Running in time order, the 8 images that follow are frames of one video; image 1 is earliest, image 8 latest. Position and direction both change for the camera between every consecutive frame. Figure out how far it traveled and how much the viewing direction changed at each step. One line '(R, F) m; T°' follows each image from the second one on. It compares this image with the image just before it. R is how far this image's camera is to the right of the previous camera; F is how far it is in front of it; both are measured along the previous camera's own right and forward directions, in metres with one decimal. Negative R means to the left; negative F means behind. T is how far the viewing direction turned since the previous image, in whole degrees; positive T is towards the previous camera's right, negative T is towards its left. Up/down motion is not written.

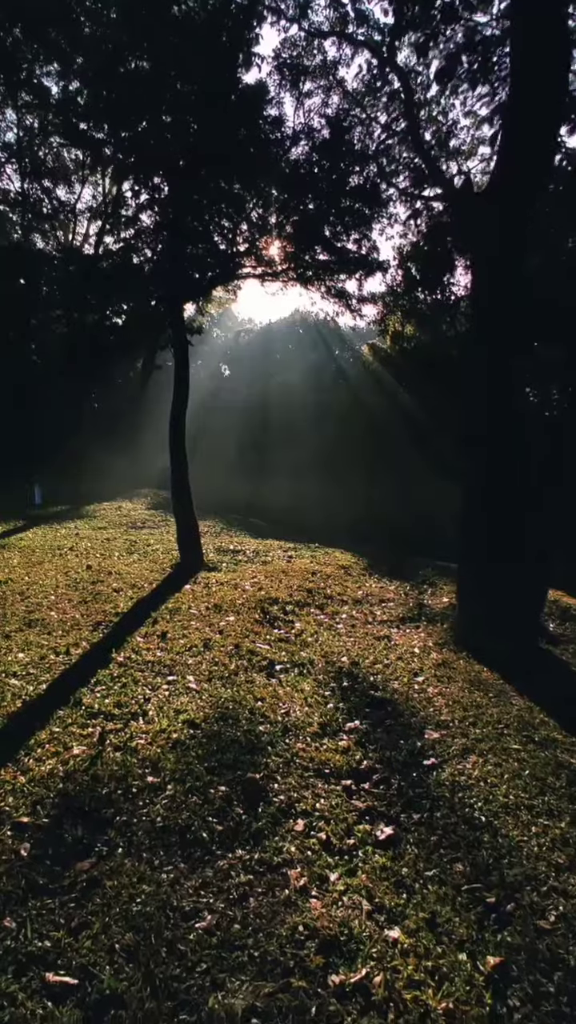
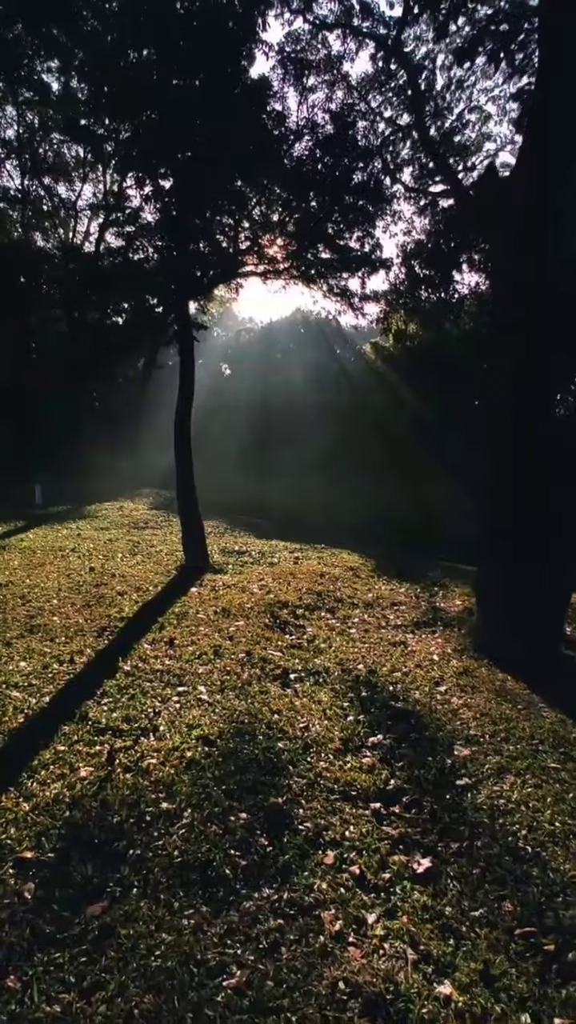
(-0.1, +0.3) m; 0°
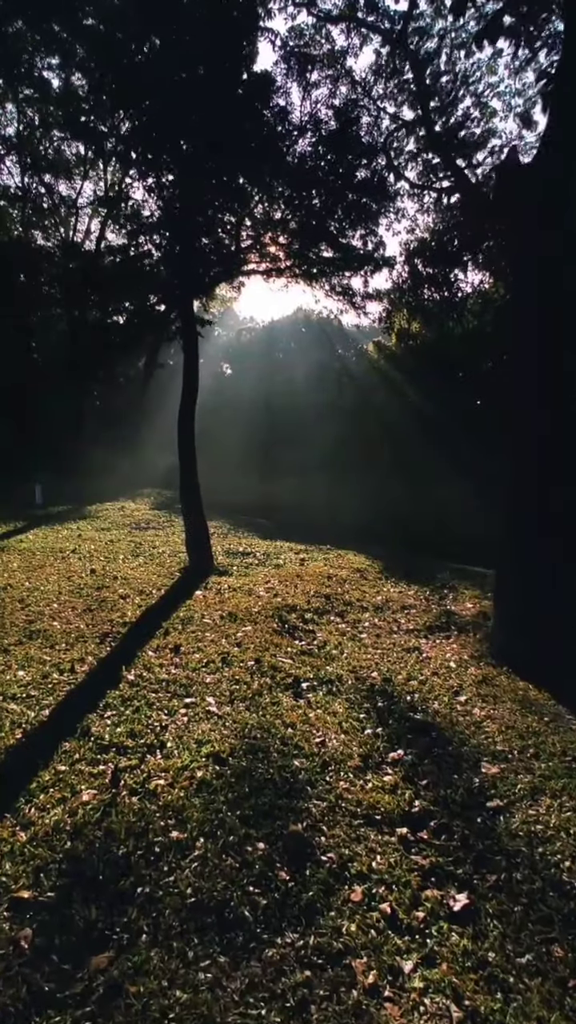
(-0.1, +0.3) m; 0°
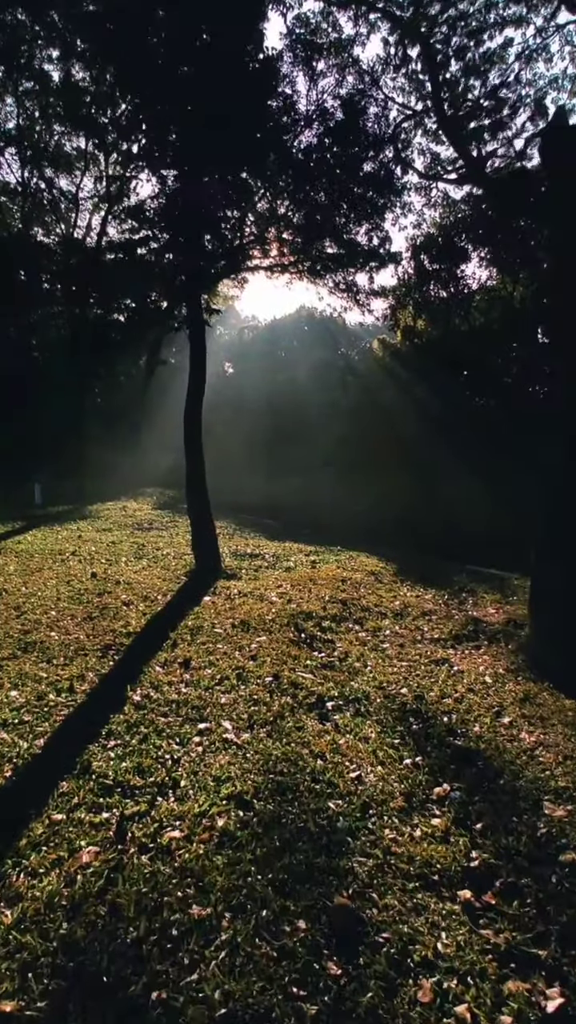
(-0.1, +0.5) m; 0°
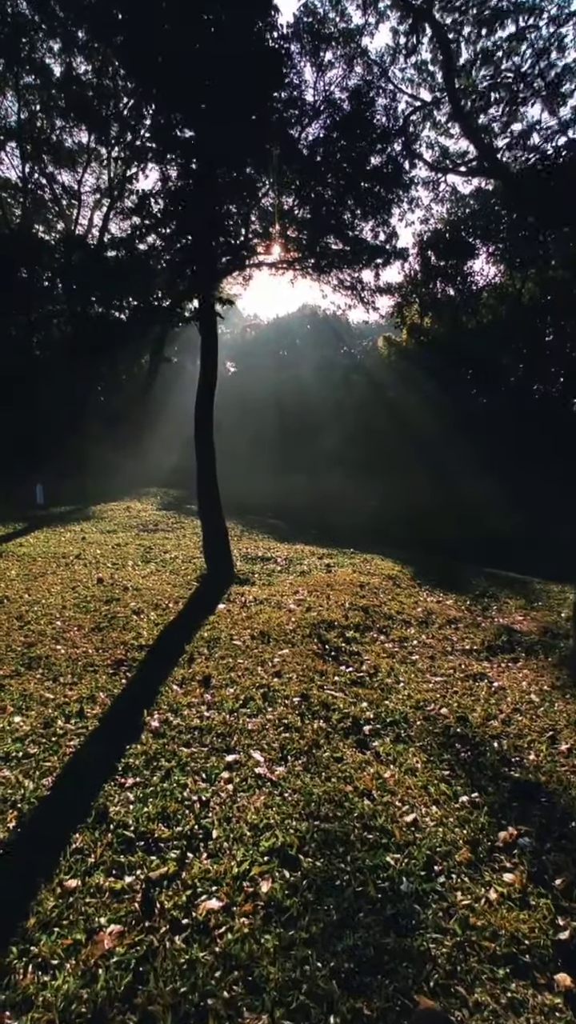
(-0.2, +0.5) m; 0°
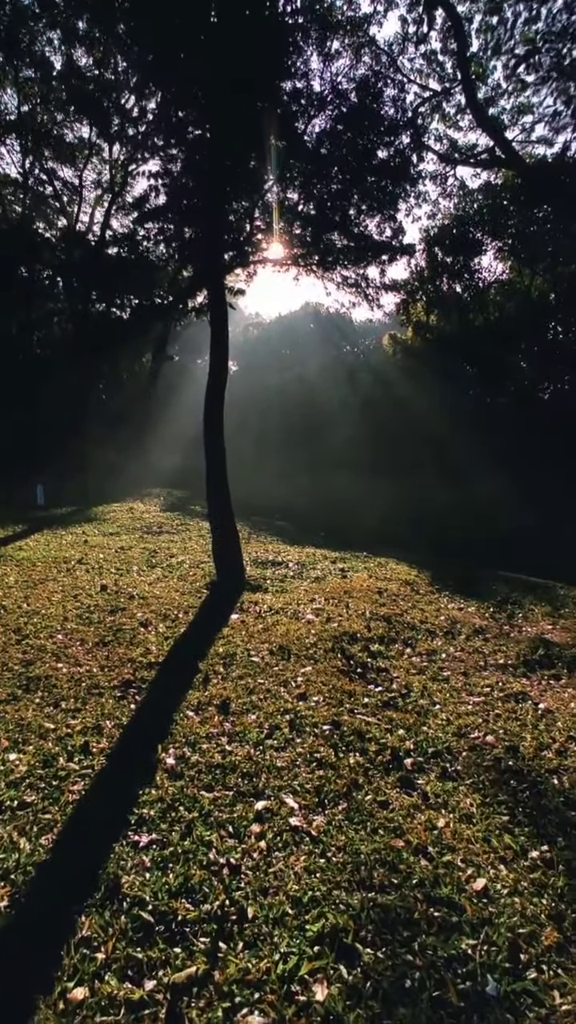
(-0.2, +0.5) m; 0°
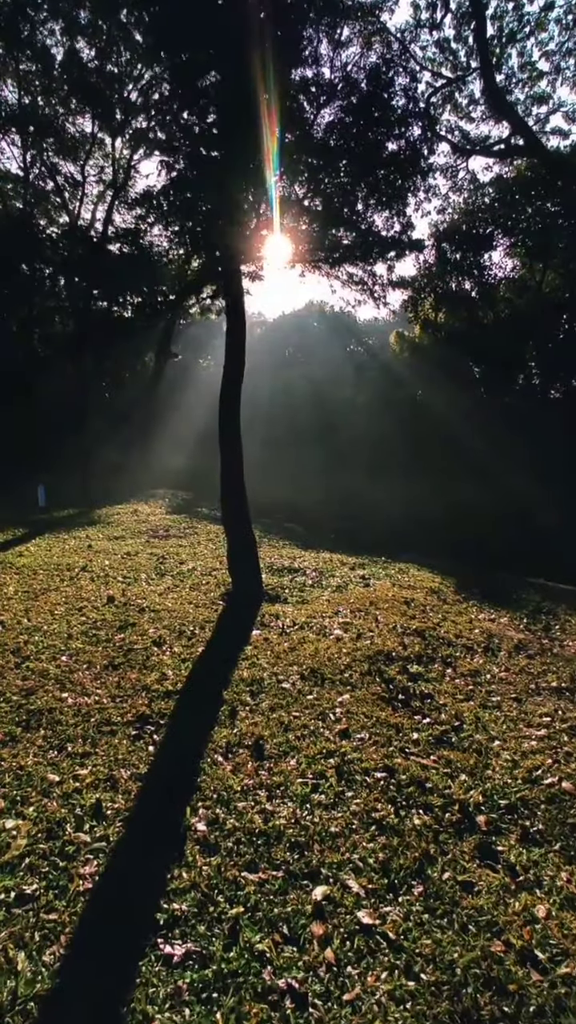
(-0.2, +0.6) m; 0°
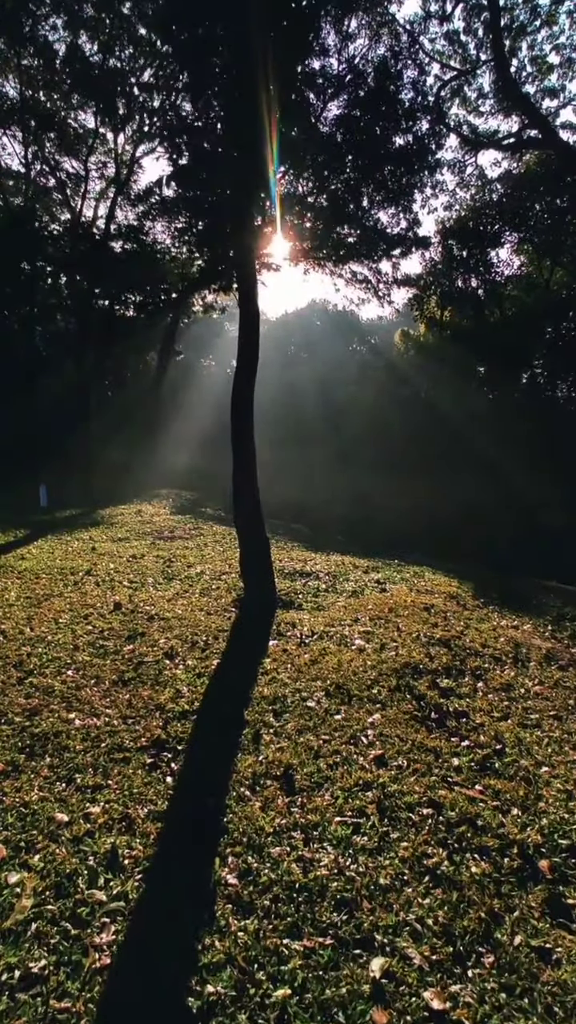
(-0.1, +0.4) m; 0°
